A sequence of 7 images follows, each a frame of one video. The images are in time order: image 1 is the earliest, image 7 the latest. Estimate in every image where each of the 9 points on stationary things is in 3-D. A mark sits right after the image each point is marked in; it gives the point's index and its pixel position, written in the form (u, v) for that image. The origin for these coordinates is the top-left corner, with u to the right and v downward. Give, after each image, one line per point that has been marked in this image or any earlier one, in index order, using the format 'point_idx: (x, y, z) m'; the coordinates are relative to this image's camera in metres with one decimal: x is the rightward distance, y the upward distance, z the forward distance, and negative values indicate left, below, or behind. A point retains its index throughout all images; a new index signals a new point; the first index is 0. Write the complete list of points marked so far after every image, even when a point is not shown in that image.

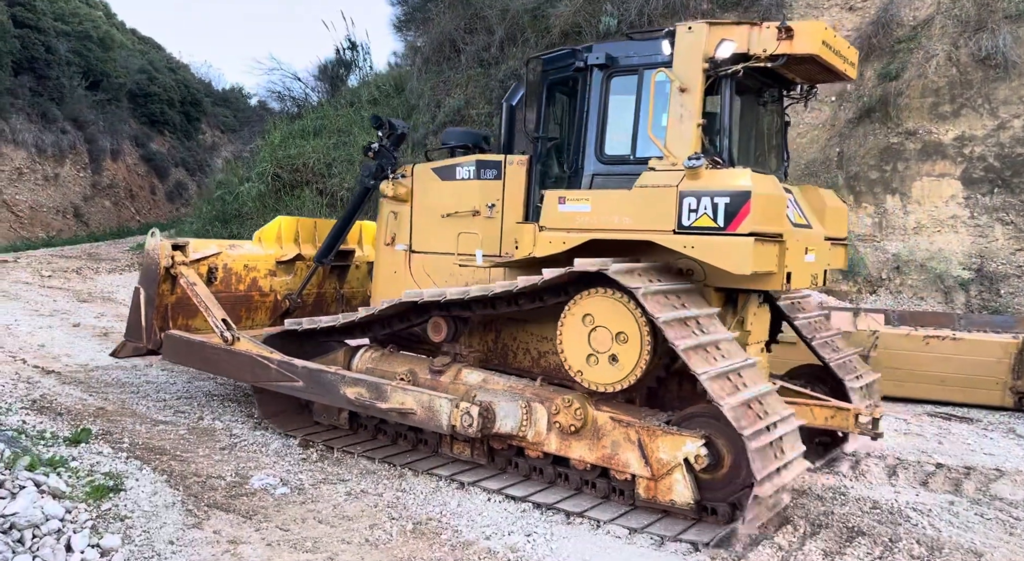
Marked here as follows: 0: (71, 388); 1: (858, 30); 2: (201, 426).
0: (-3.7, -0.9, +7.5) m
1: (+5.1, +3.7, +13.1) m
2: (-2.3, -1.1, +6.7) m
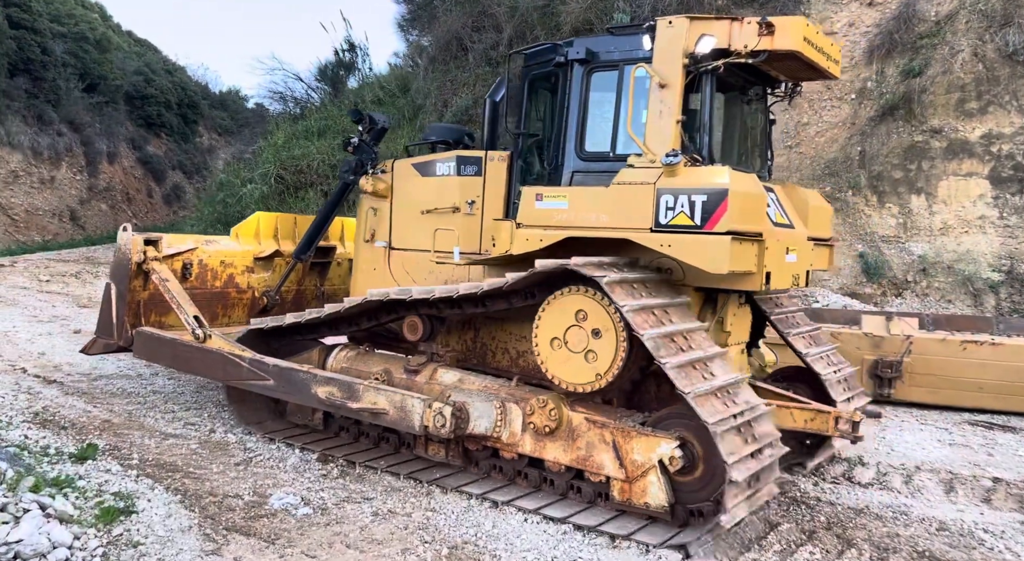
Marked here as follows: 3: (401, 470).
0: (-3.5, -0.9, +7.1) m
1: (+5.2, +3.6, +12.8) m
2: (-2.1, -1.1, +6.4) m
3: (-0.7, -1.2, +5.8) m
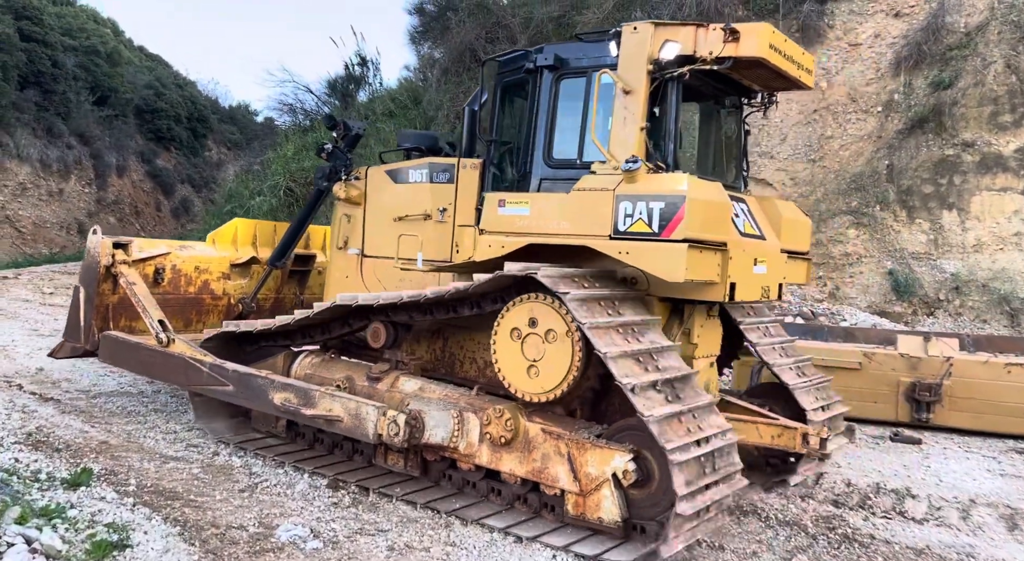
0: (-3.3, -1.0, +6.8) m
1: (+5.4, +3.4, +12.5) m
2: (-2.0, -1.2, +6.0) m
3: (-0.6, -1.3, +5.4) m
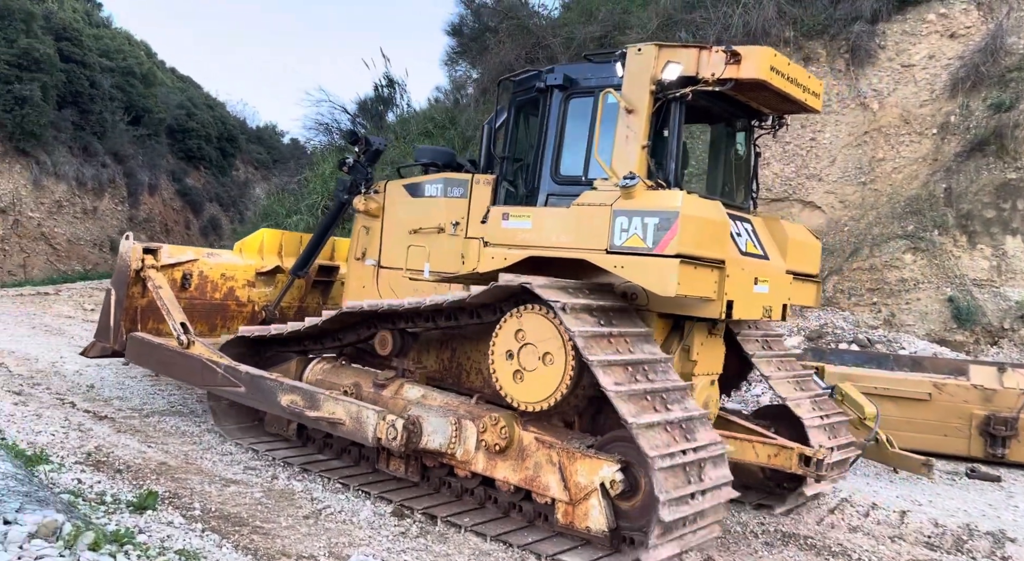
0: (-2.8, -1.2, +6.7) m
1: (+6.1, +3.0, +12.2) m
2: (-1.5, -1.4, +5.9) m
3: (-0.1, -1.4, +5.2) m
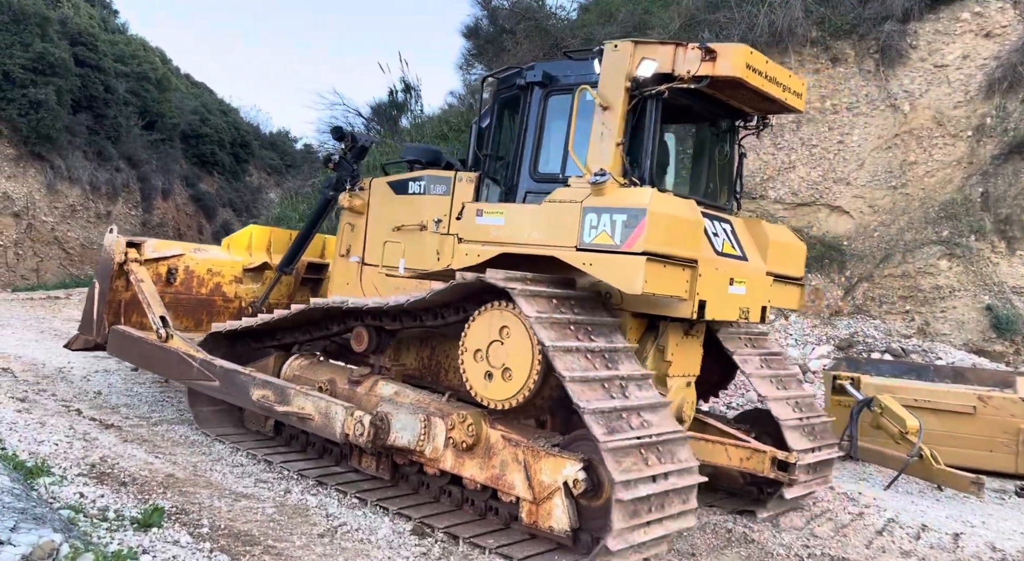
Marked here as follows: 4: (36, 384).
0: (-2.7, -1.2, +6.4) m
1: (+6.4, +2.9, +11.9) m
2: (-1.4, -1.4, +5.5) m
3: (0.0, -1.5, +4.9) m
4: (-4.4, -0.9, +8.3) m
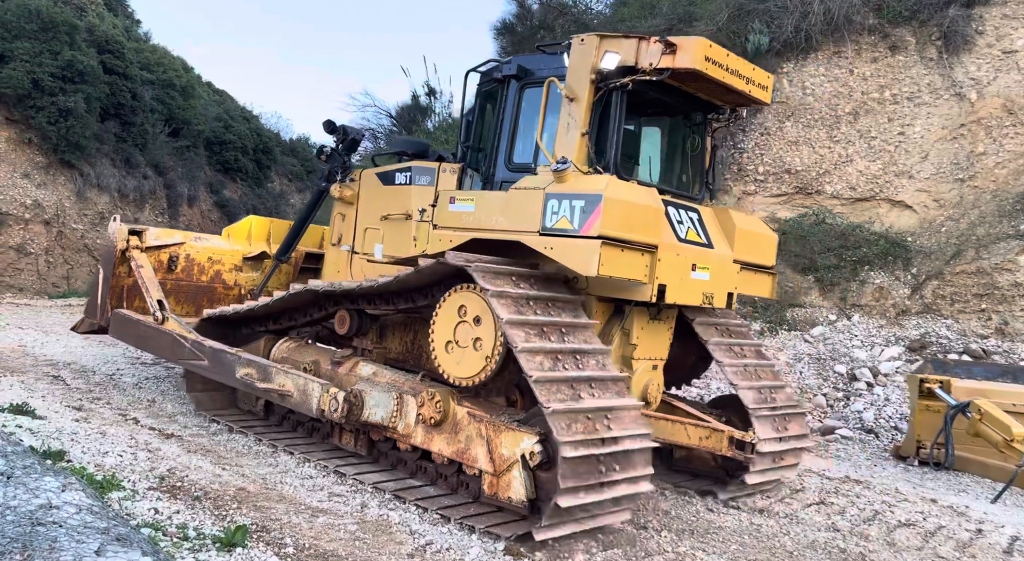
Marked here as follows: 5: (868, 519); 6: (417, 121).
0: (-2.1, -1.2, +6.1) m
1: (+7.0, +3.0, +11.3) m
2: (-0.8, -1.4, +5.2) m
3: (+0.5, -1.4, +4.5) m
4: (-3.8, -1.0, +8.0) m
5: (+2.3, -1.6, +5.9) m
6: (-2.1, +3.4, +19.3) m
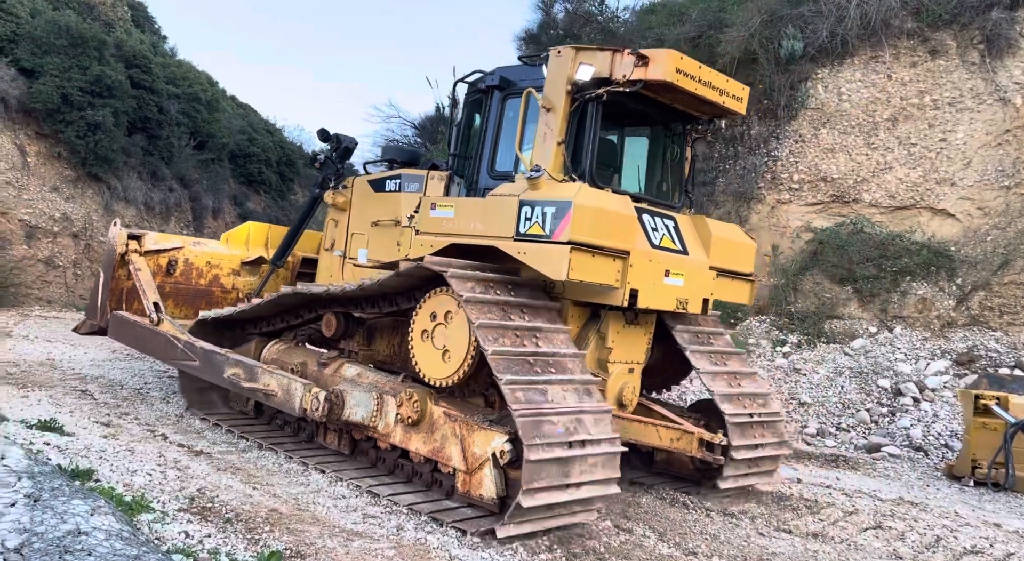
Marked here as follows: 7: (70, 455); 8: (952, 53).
0: (-1.8, -1.3, +5.9) m
1: (+7.4, +2.9, +11.0) m
2: (-0.6, -1.4, +5.0) m
3: (+0.8, -1.5, +4.3) m
4: (-3.5, -1.1, +7.9) m
5: (+2.6, -1.6, +5.6) m
6: (-1.5, +3.2, +19.1) m
7: (-2.8, -1.1, +5.7) m
8: (+6.1, +3.1, +12.4) m
